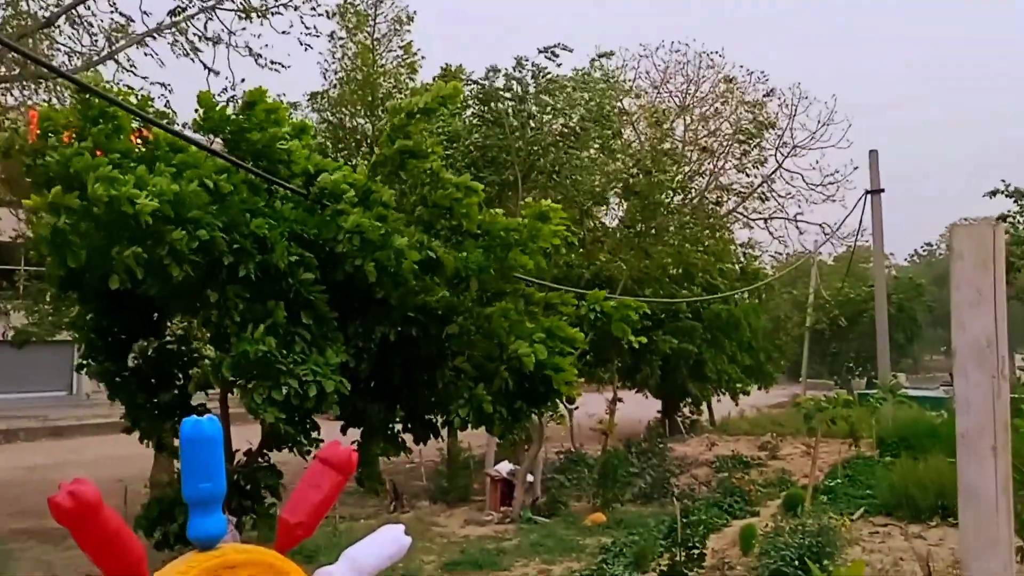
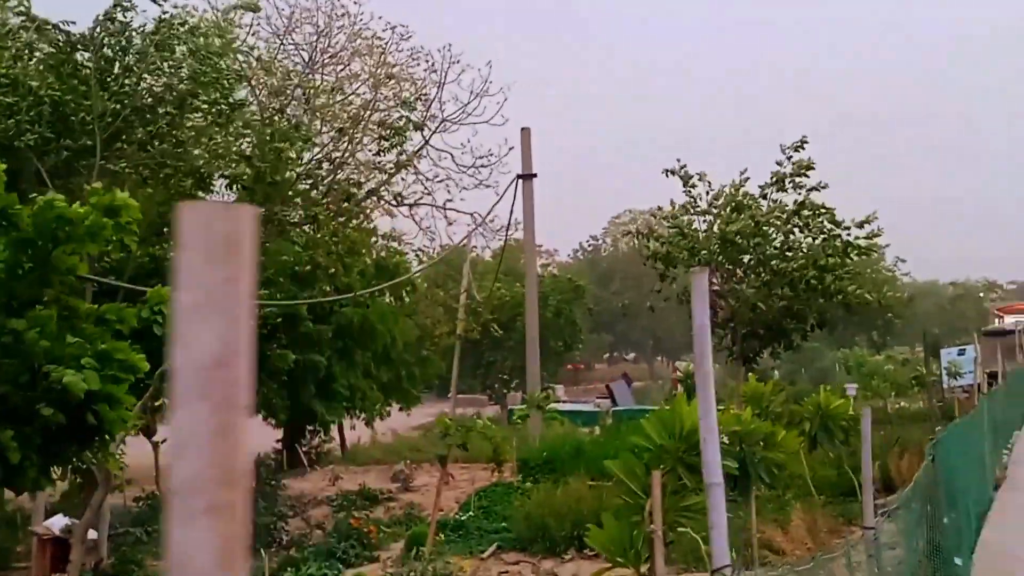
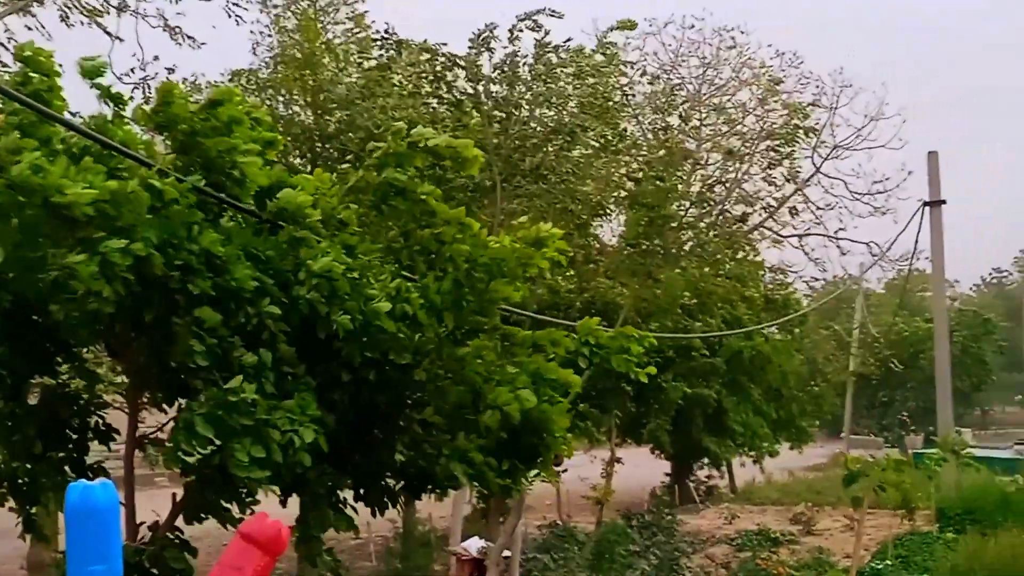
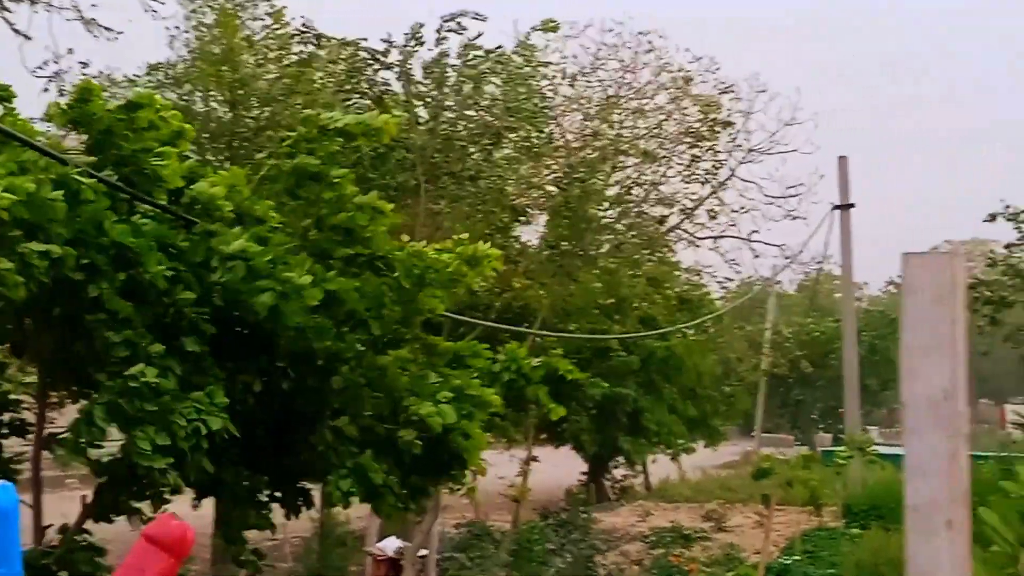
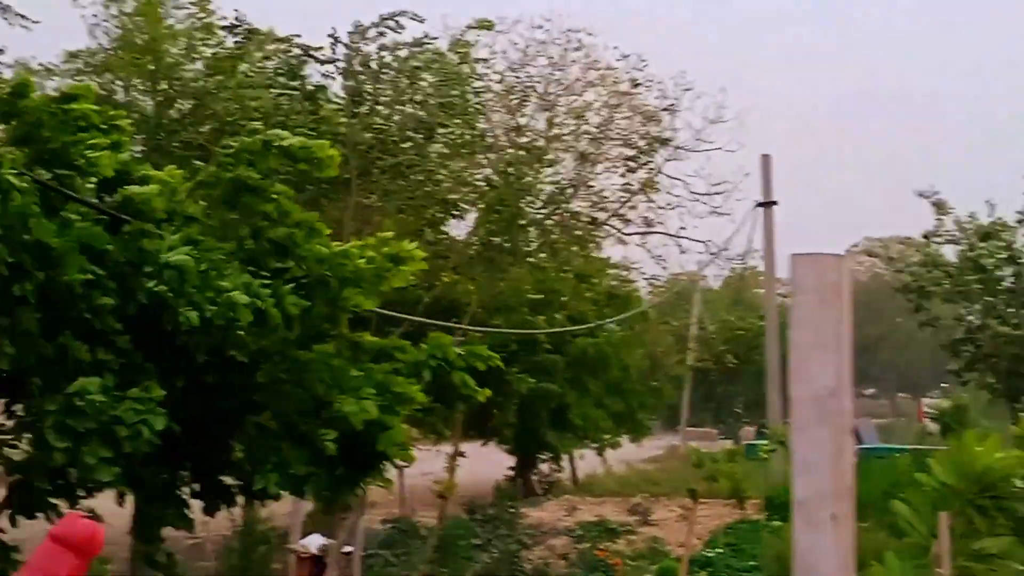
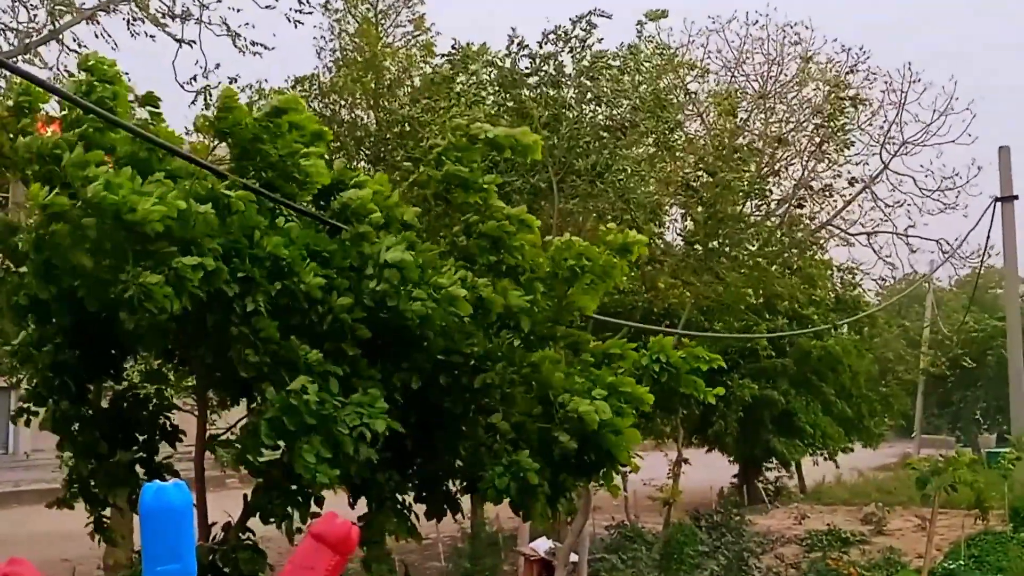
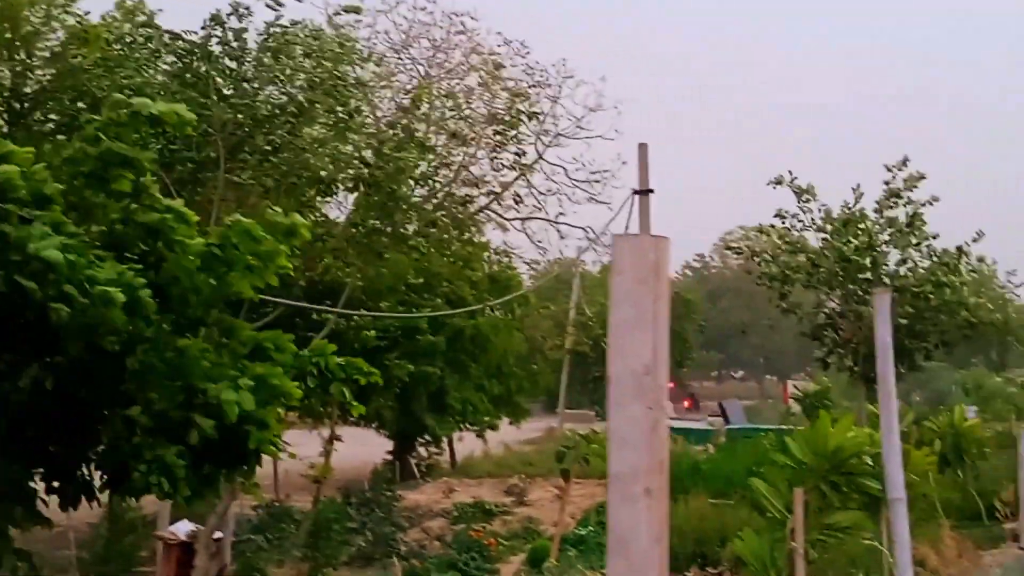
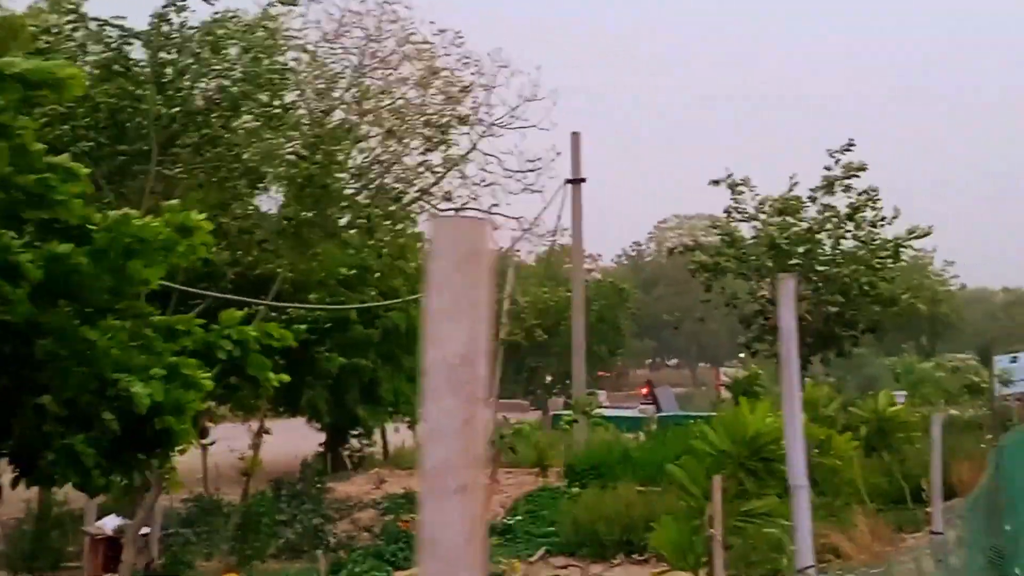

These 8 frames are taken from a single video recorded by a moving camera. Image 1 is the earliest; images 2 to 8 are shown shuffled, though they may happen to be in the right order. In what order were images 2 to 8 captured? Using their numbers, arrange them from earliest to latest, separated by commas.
6, 3, 4, 5, 7, 8, 2
